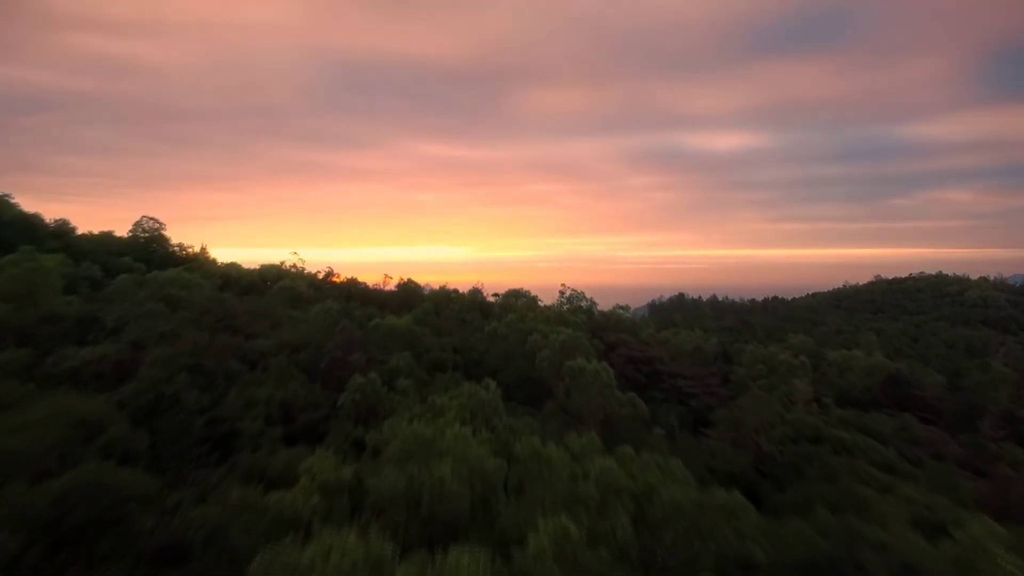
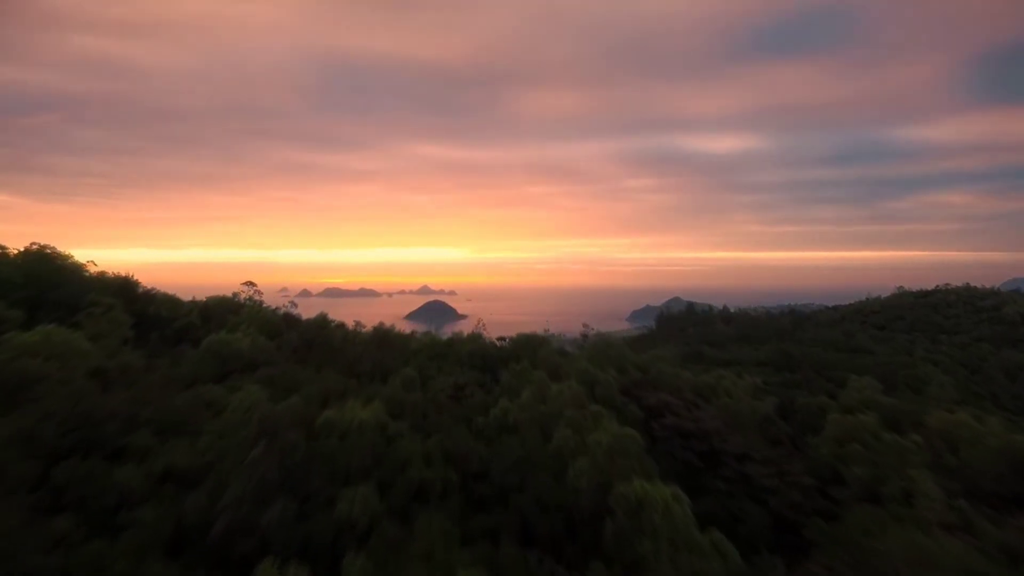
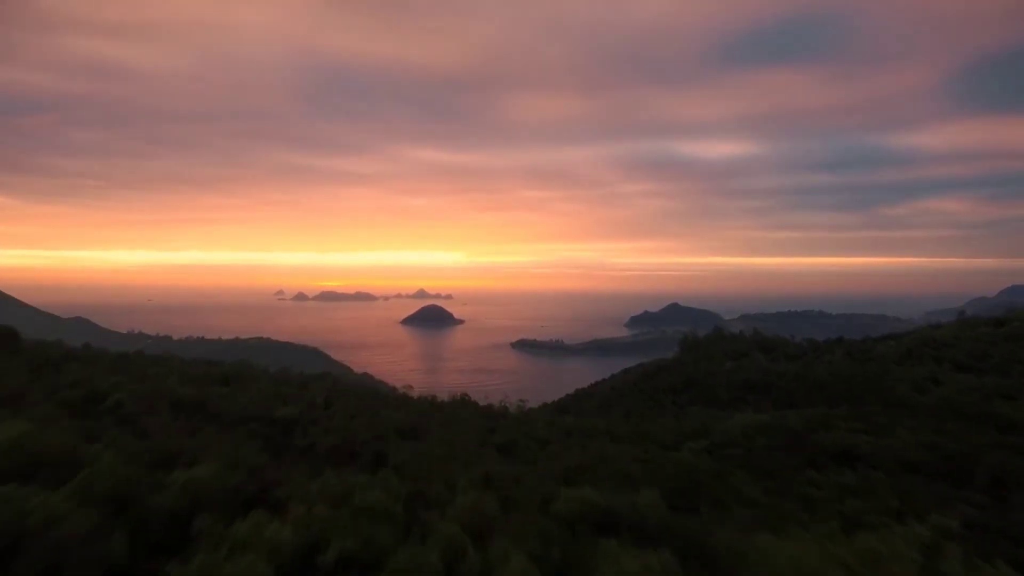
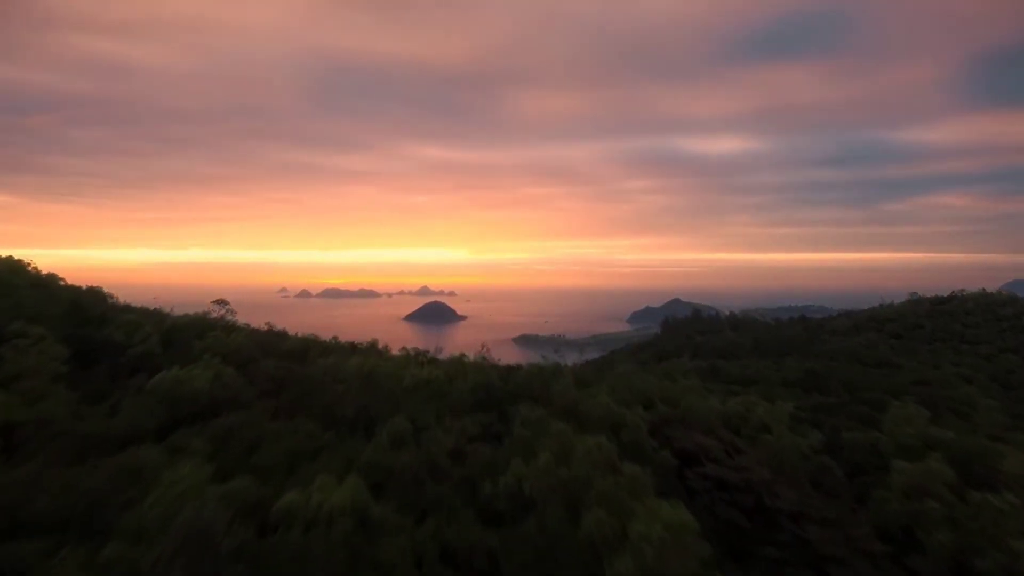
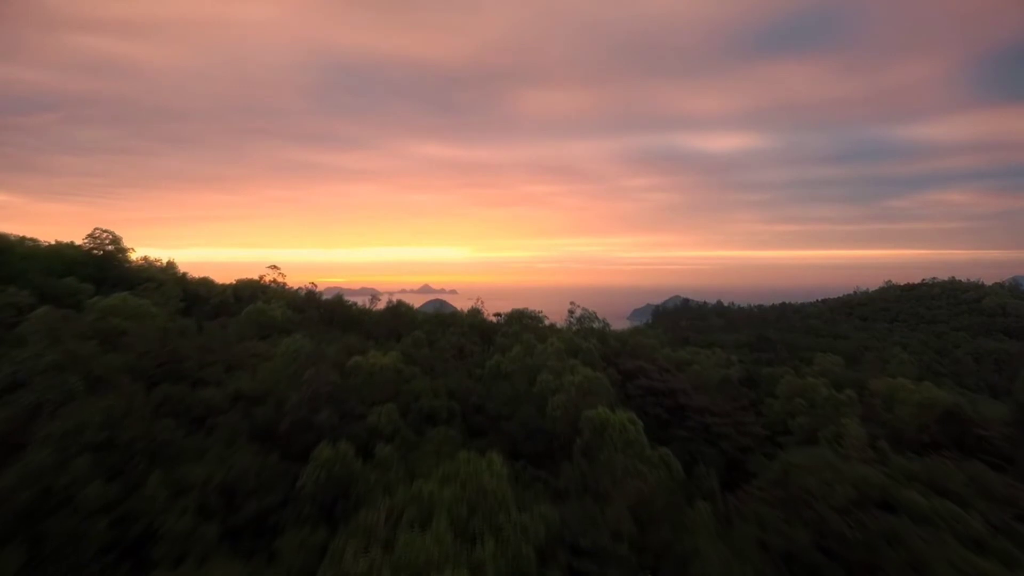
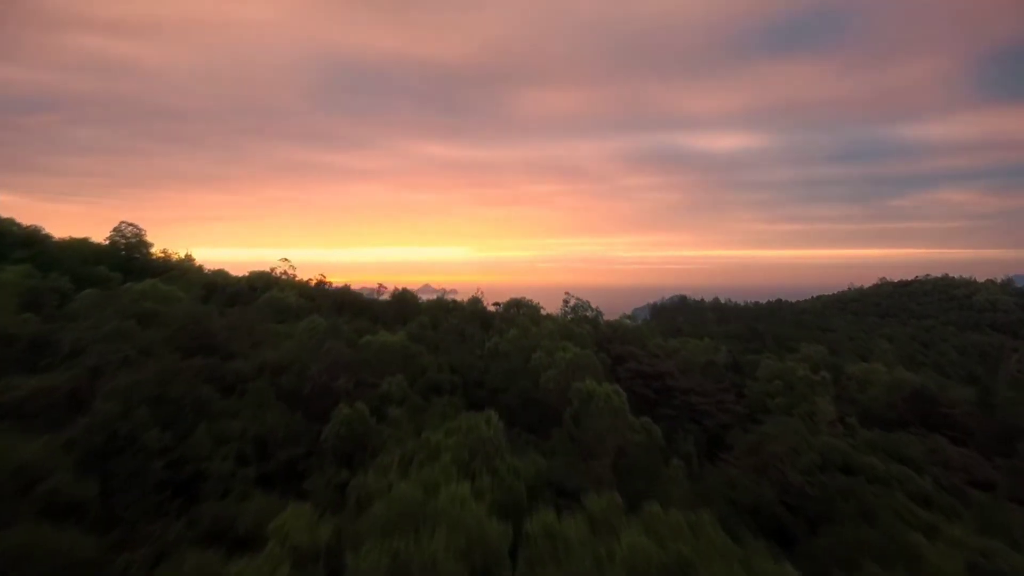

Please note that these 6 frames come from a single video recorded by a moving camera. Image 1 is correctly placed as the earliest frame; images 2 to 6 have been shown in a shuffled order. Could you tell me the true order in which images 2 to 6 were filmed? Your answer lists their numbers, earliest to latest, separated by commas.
6, 5, 2, 4, 3
